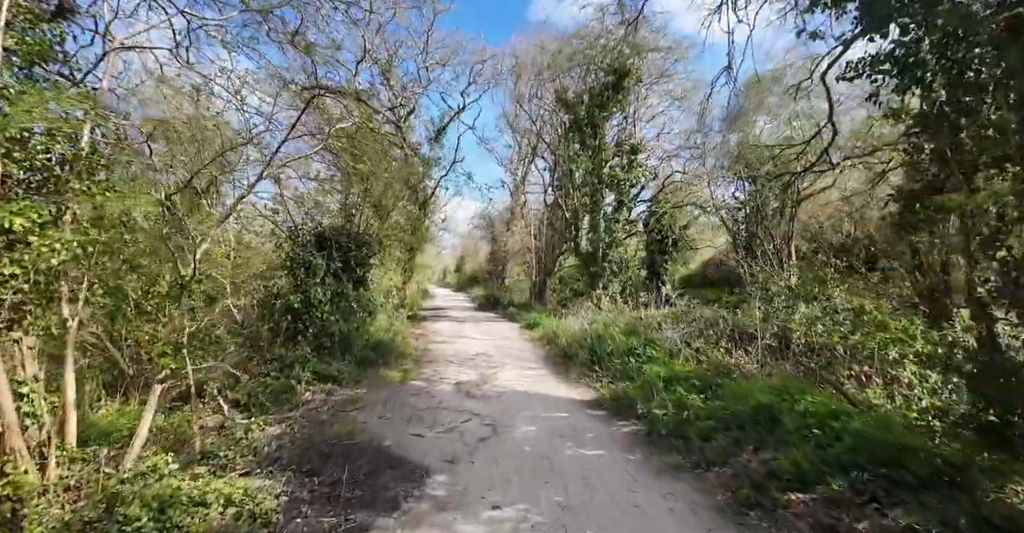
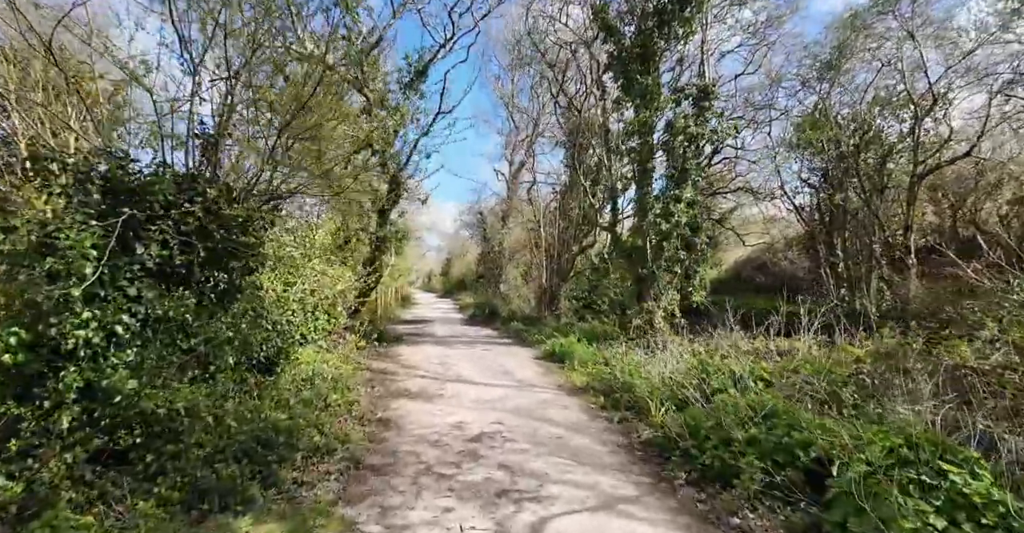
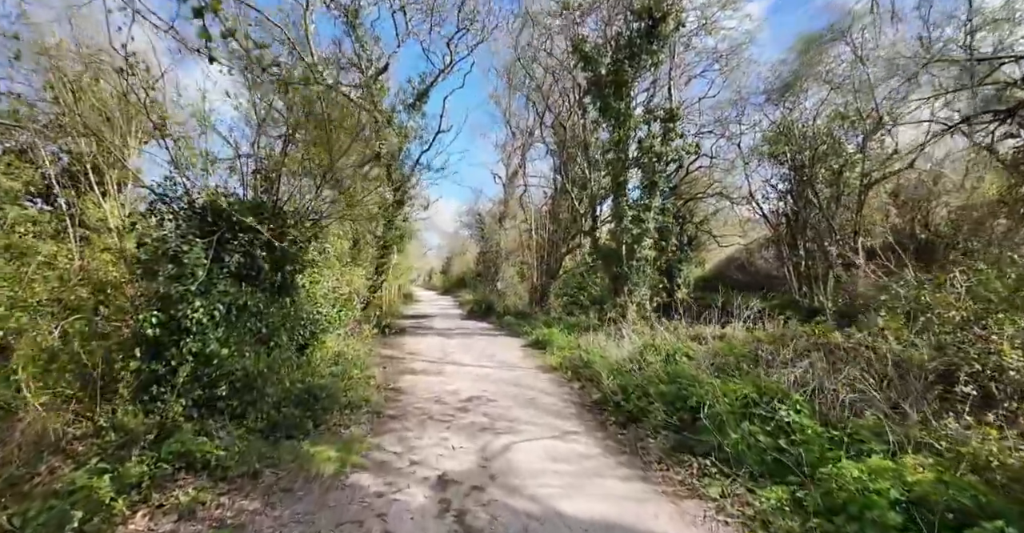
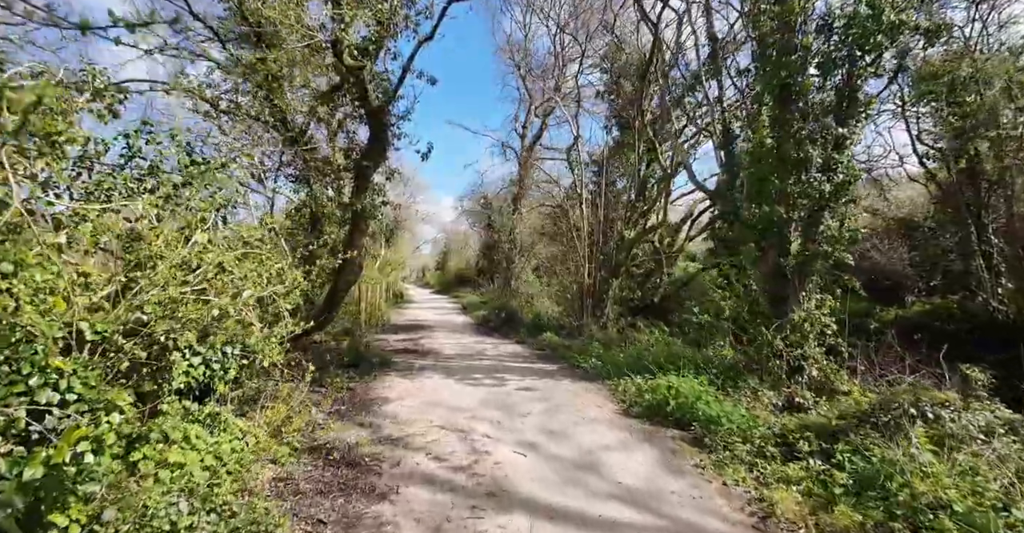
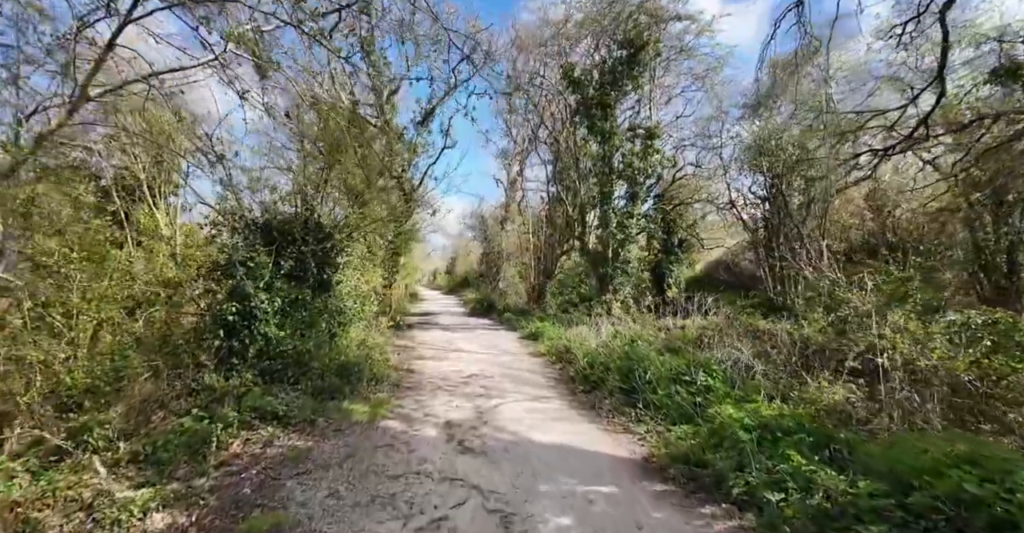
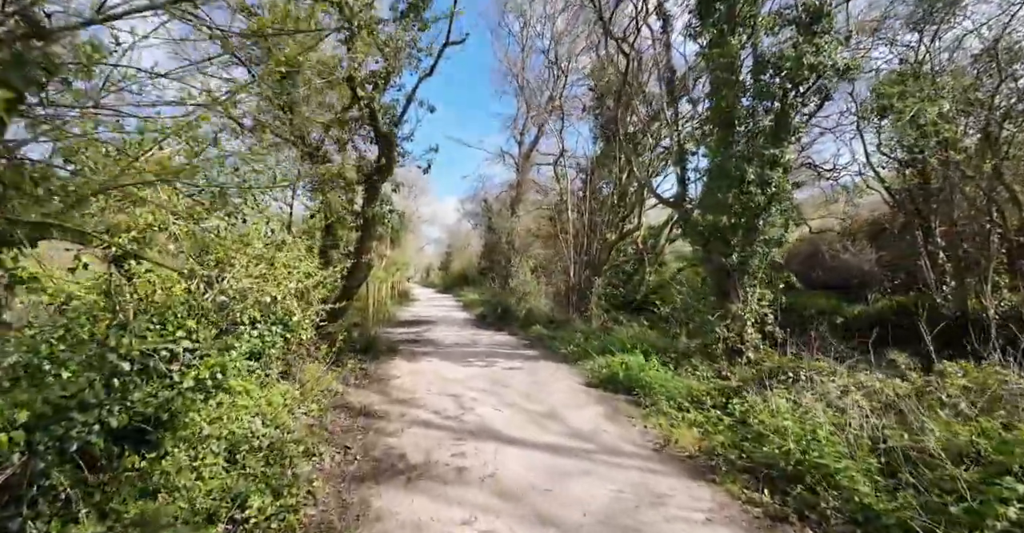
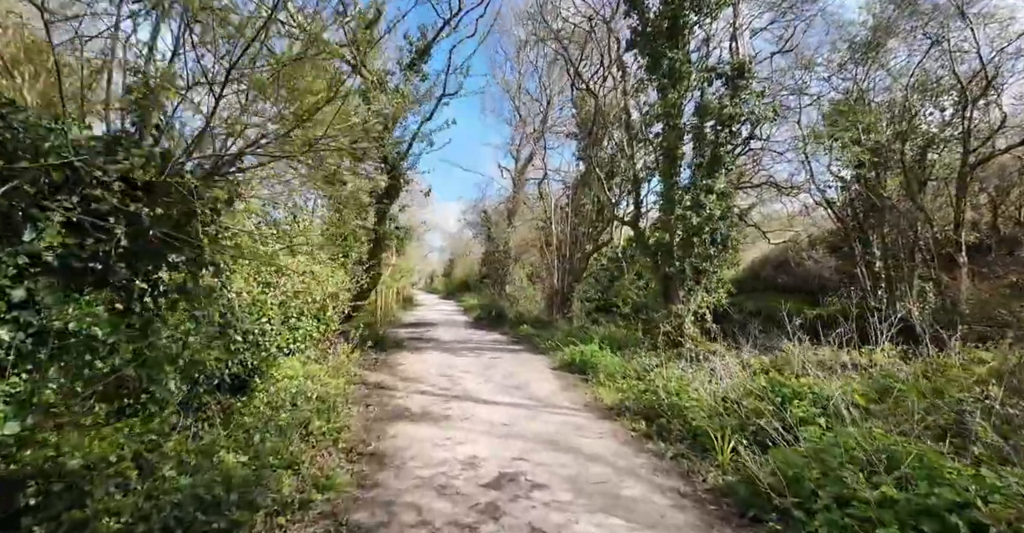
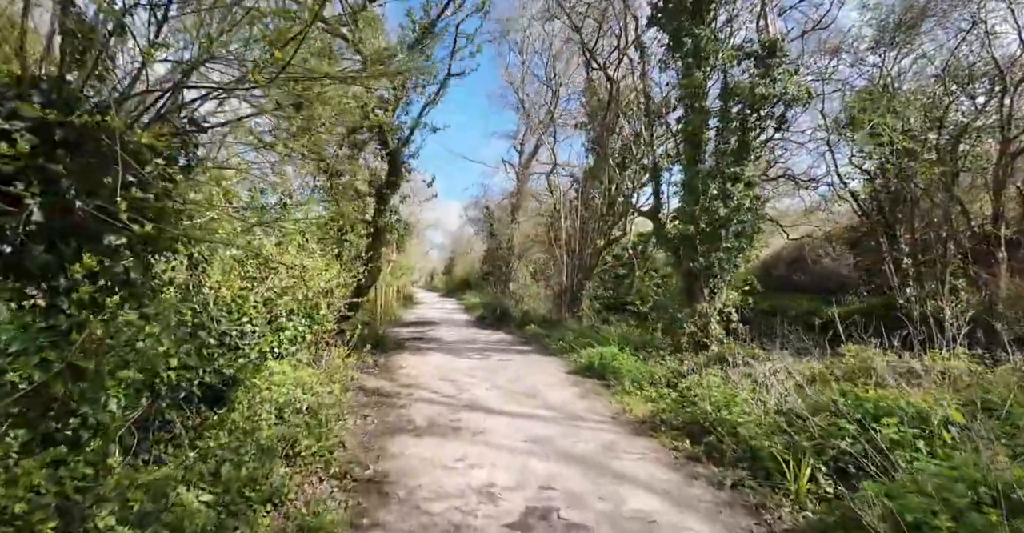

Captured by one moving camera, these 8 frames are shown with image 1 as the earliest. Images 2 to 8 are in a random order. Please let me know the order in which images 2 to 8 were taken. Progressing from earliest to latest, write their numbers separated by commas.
5, 3, 2, 7, 8, 6, 4
